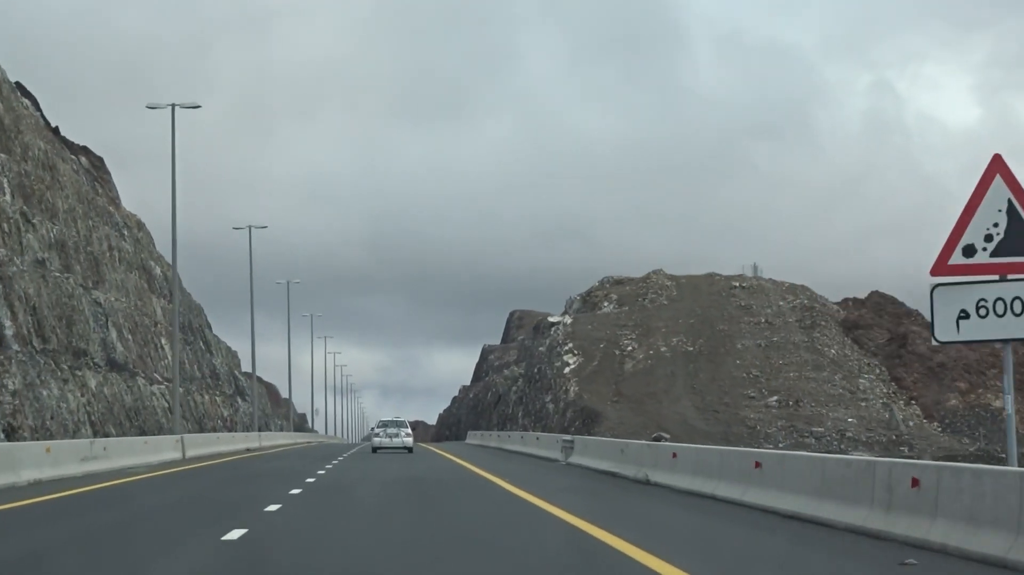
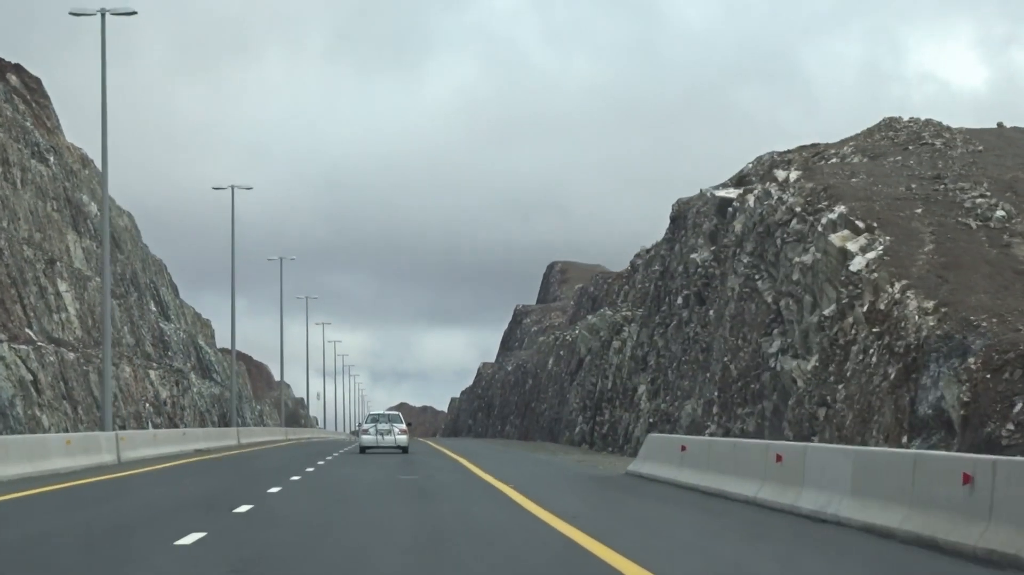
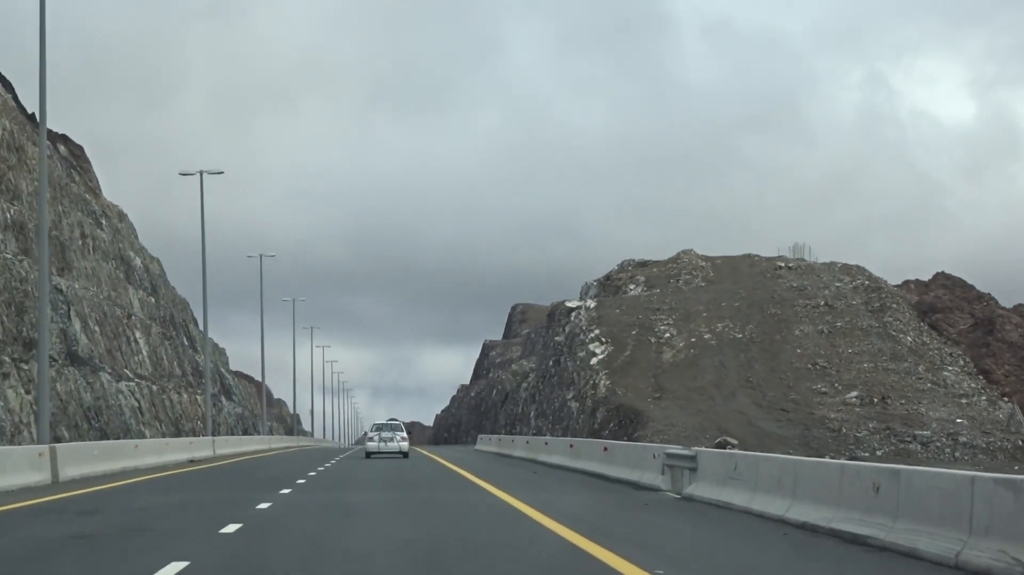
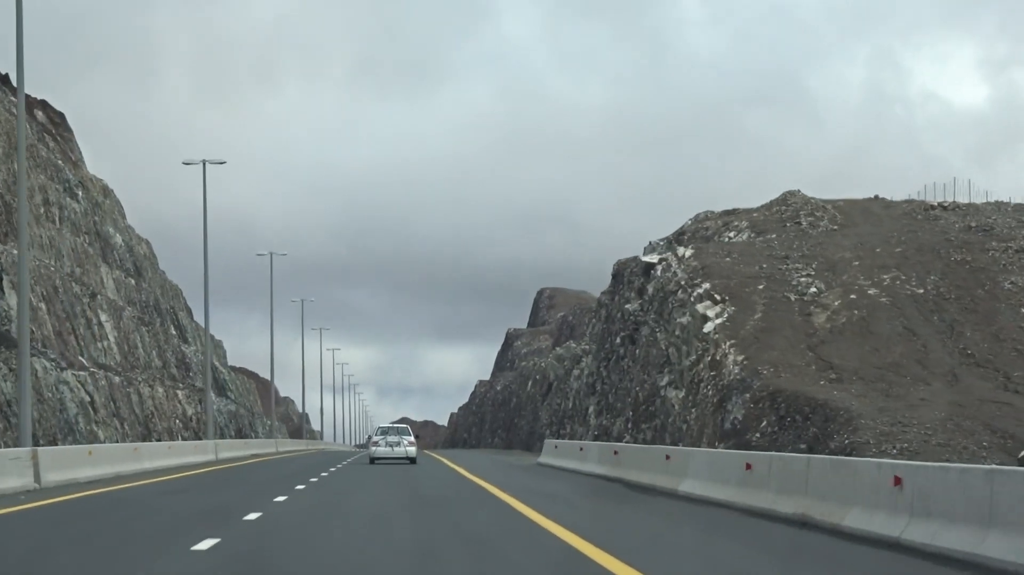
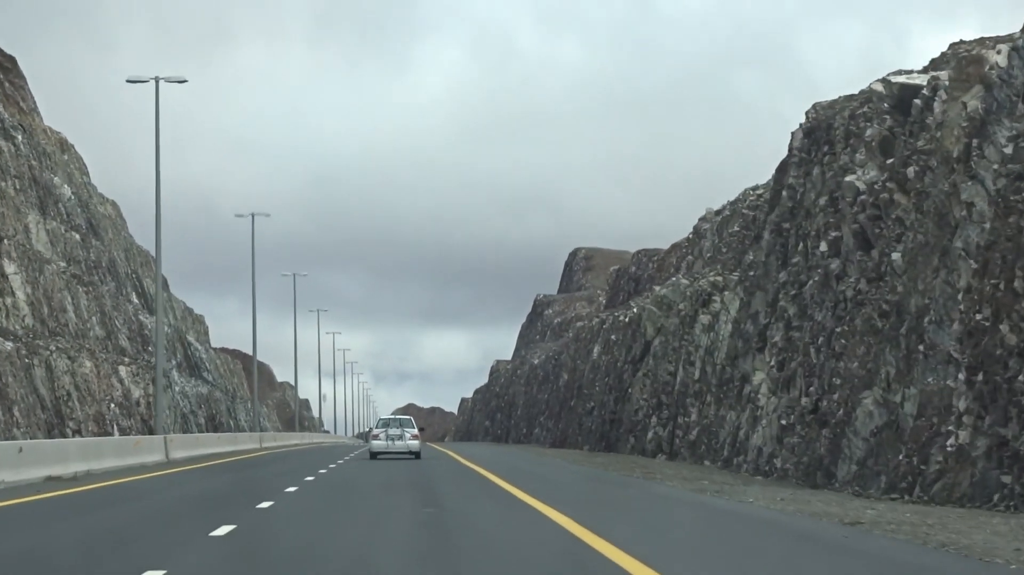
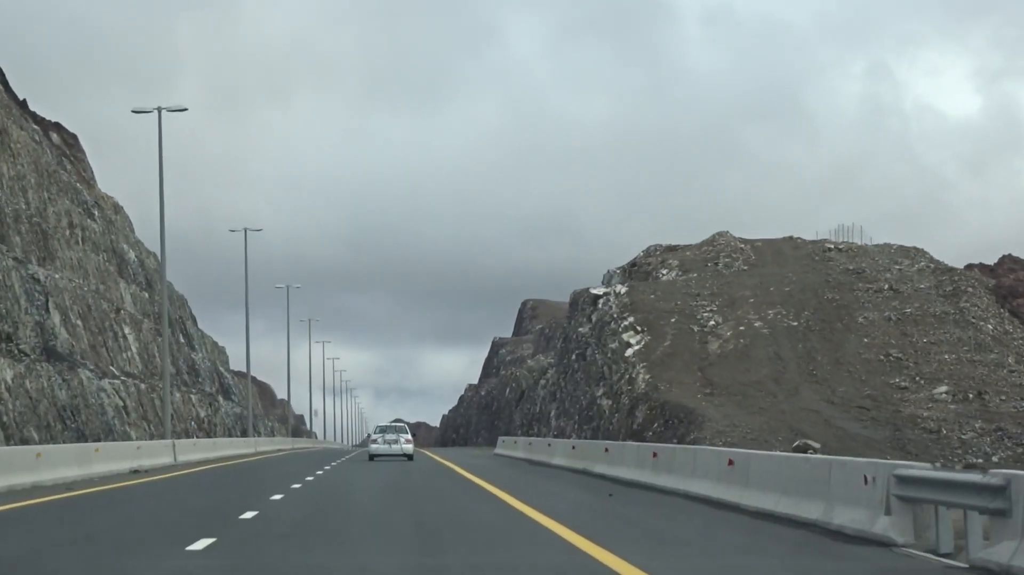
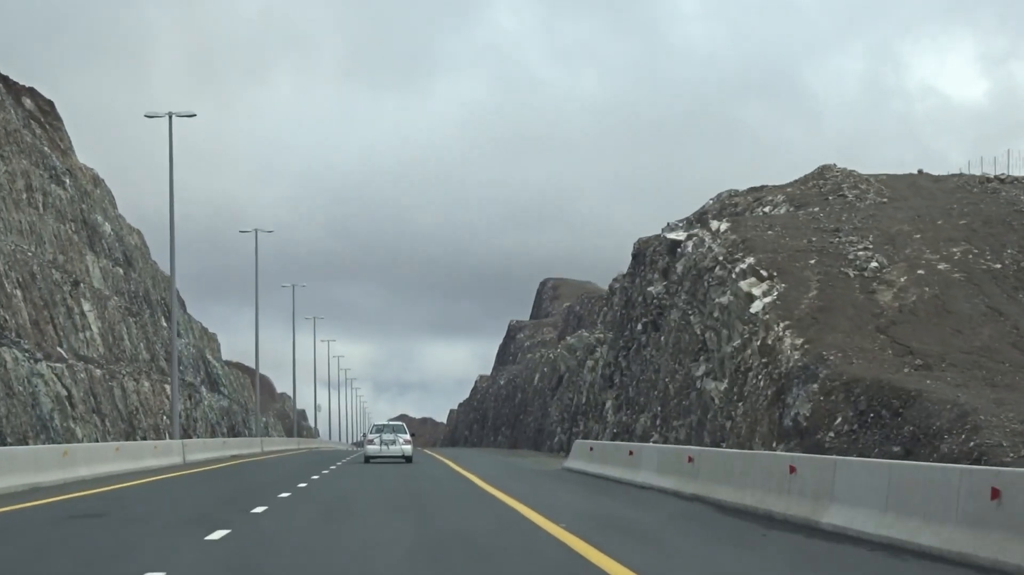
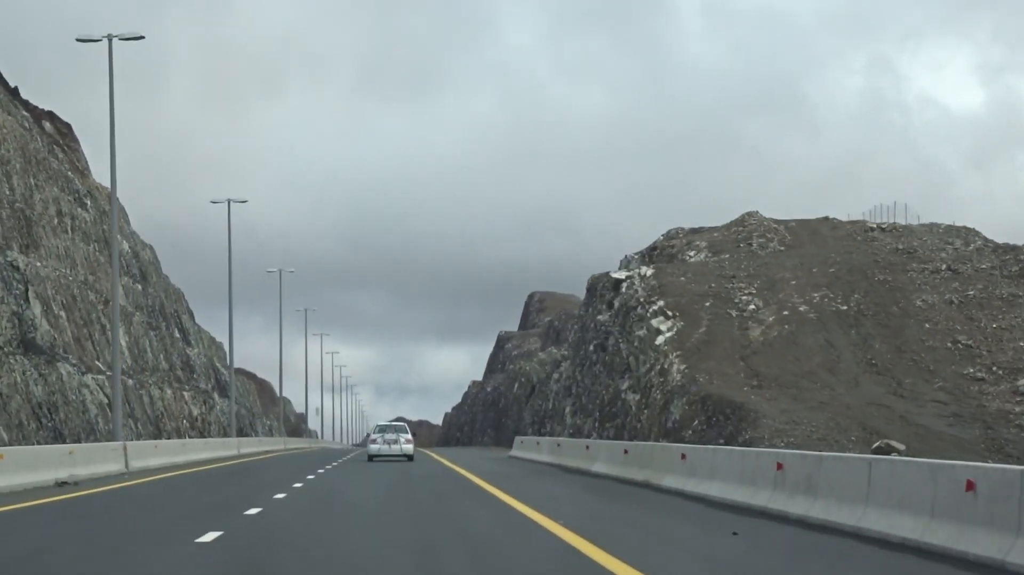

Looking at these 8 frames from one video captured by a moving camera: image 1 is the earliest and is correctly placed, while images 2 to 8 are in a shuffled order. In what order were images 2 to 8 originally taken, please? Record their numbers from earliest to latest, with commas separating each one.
3, 6, 8, 4, 7, 2, 5
